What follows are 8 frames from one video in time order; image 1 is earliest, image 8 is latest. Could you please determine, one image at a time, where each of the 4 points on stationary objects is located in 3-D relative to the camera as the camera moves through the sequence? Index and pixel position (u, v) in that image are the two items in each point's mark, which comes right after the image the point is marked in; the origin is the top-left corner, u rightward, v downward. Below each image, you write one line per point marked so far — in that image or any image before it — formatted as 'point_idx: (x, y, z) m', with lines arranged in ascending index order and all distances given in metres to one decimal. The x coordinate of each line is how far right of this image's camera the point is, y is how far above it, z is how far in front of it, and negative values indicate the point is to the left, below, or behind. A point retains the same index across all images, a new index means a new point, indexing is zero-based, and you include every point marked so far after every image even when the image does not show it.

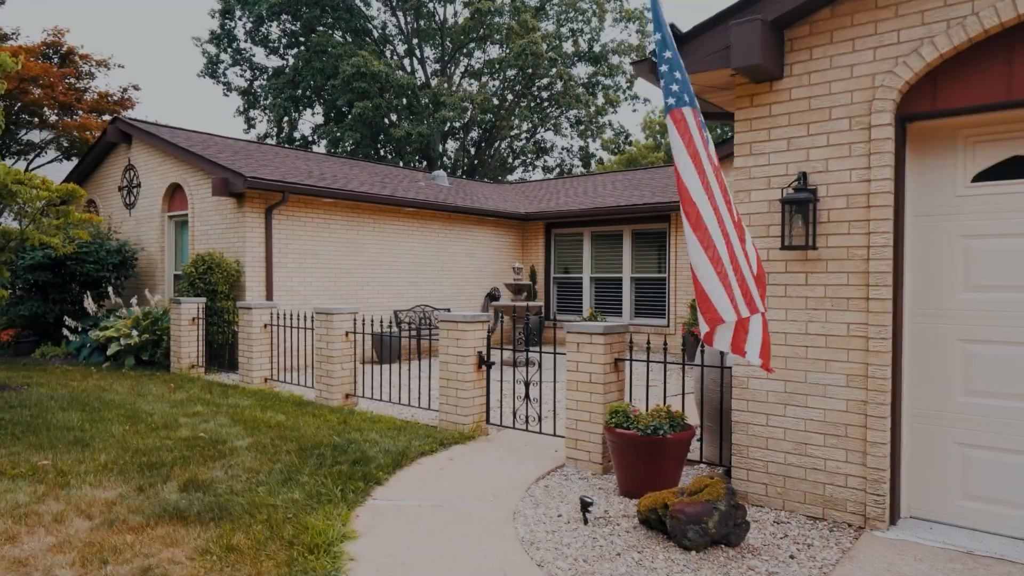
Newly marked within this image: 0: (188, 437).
0: (-2.7, -1.2, +5.6) m
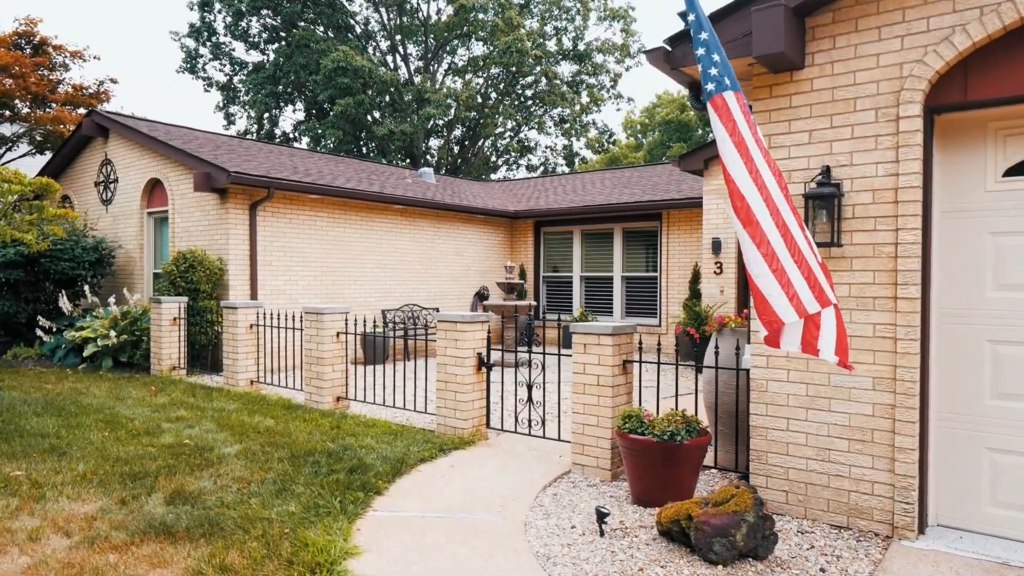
0: (-2.7, -1.2, +5.3) m
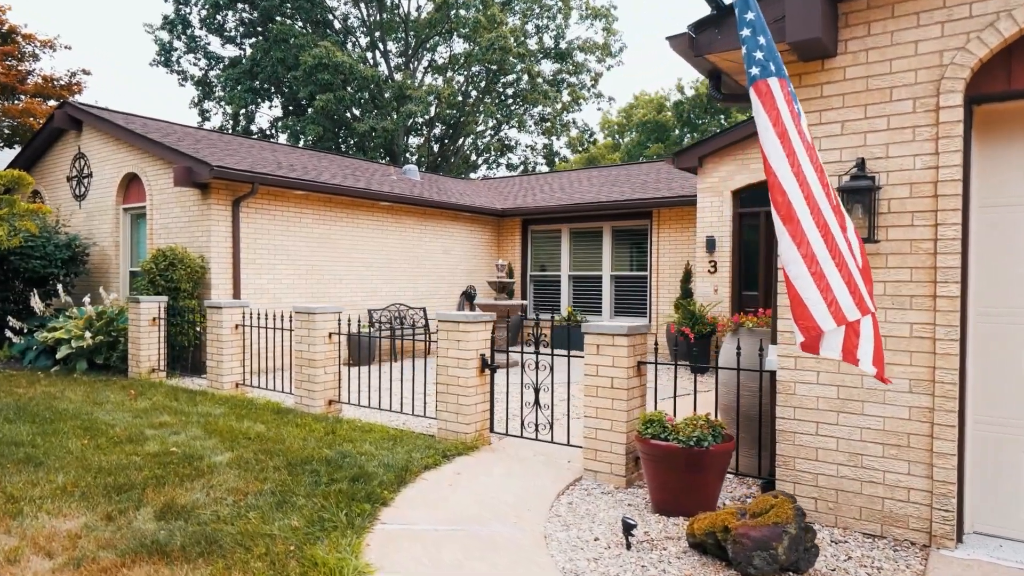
0: (-2.6, -1.2, +4.9) m
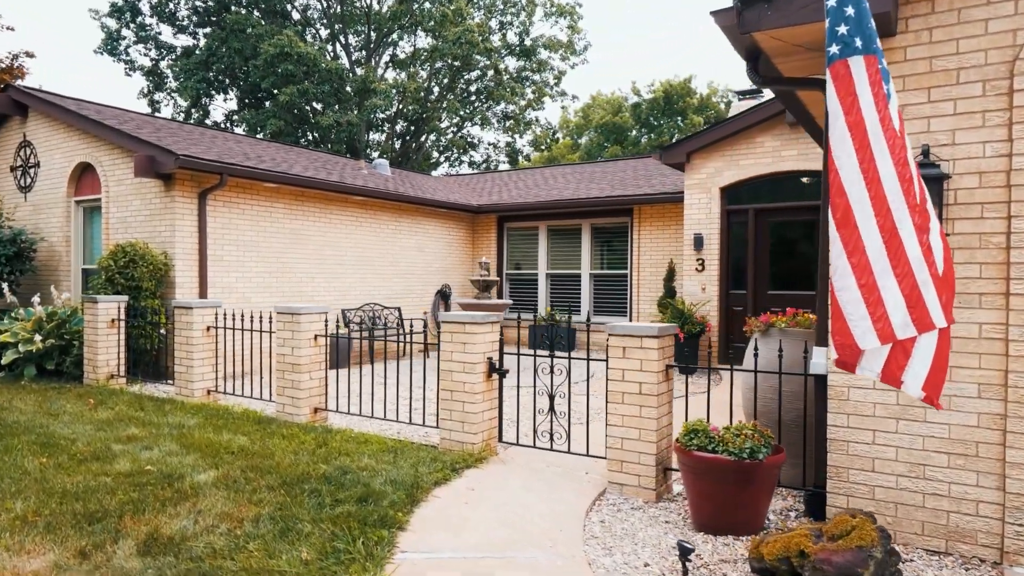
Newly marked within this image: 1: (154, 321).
0: (-2.5, -1.2, +4.4) m
1: (-4.5, -0.4, +8.4) m
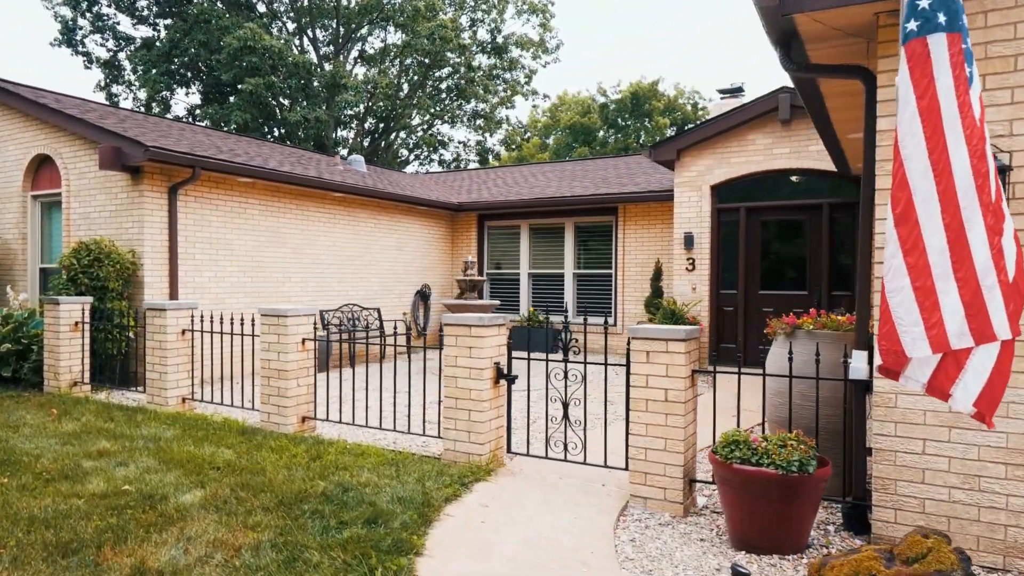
0: (-2.4, -1.2, +3.9) m
1: (-4.6, -0.4, +7.9) m
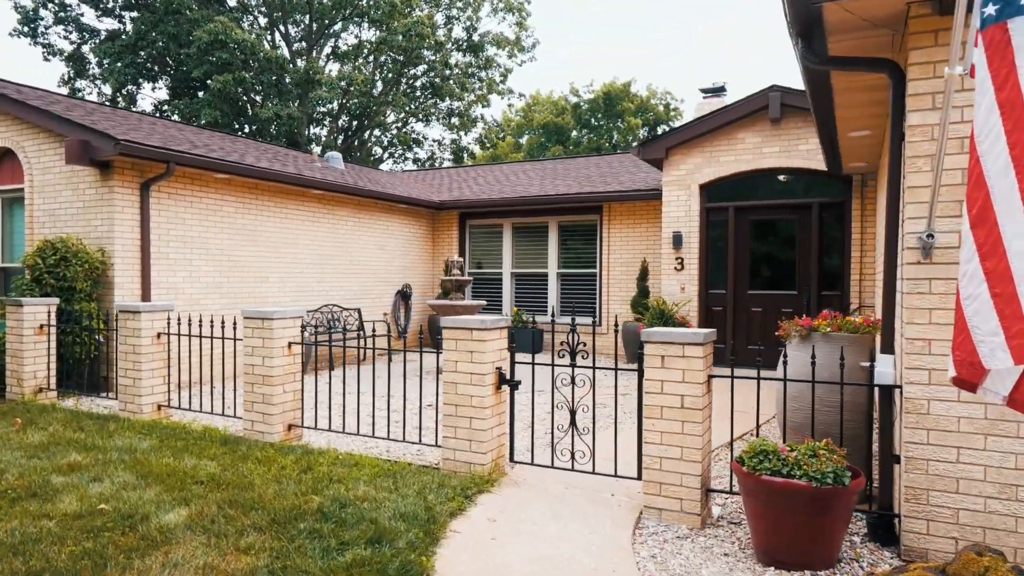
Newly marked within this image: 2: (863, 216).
0: (-2.4, -1.2, +3.6) m
1: (-4.7, -0.4, +7.5) m
2: (+4.6, +0.9, +8.8) m
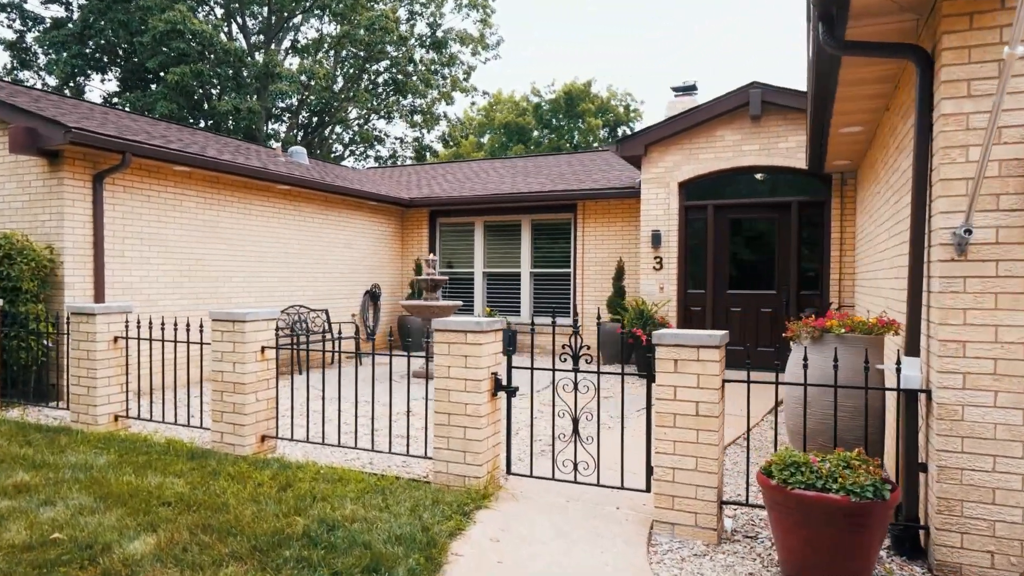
0: (-2.3, -1.2, +3.2) m
1: (-4.9, -0.4, +6.9) m
2: (+4.3, +0.9, +8.8) m
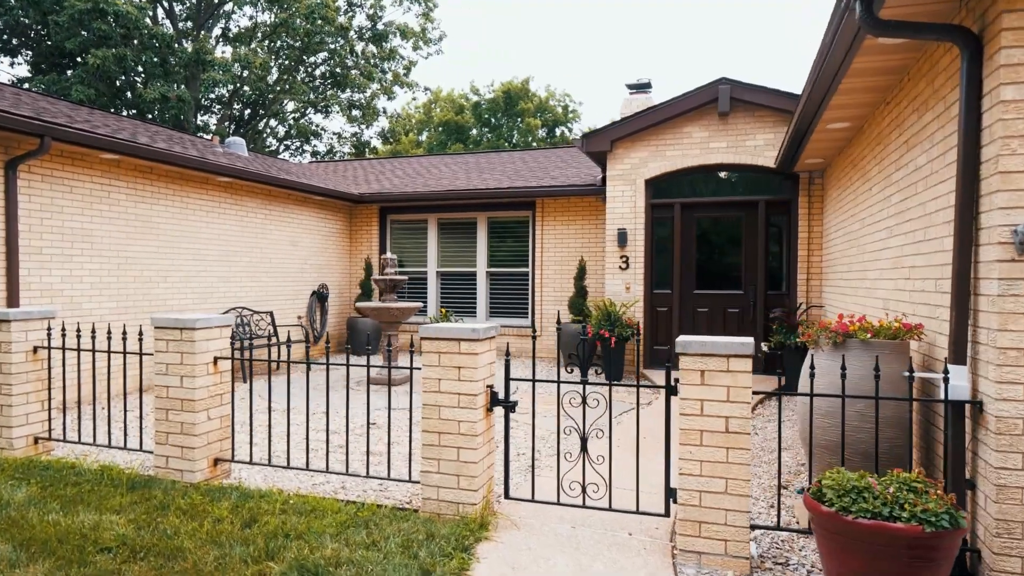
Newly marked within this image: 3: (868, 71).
0: (-2.2, -1.2, +2.5) m
1: (-5.1, -0.4, +6.0) m
2: (+3.9, +0.9, +8.7) m
3: (+2.3, +1.4, +4.4) m
